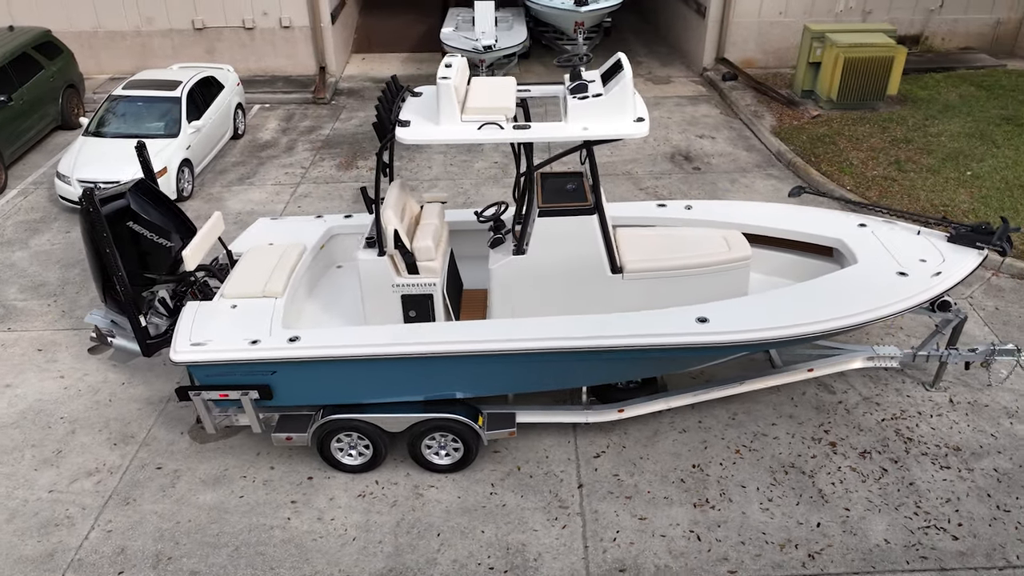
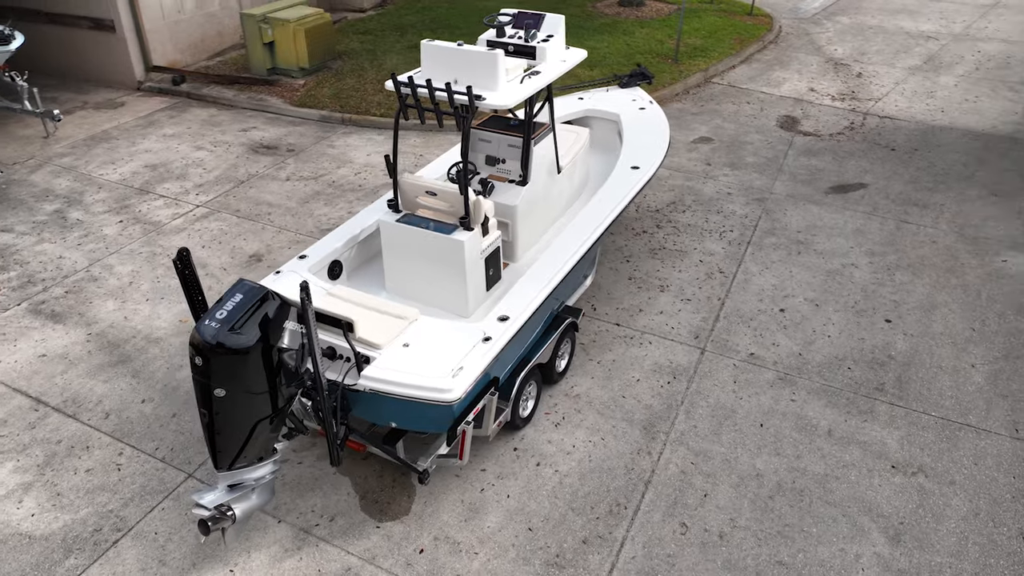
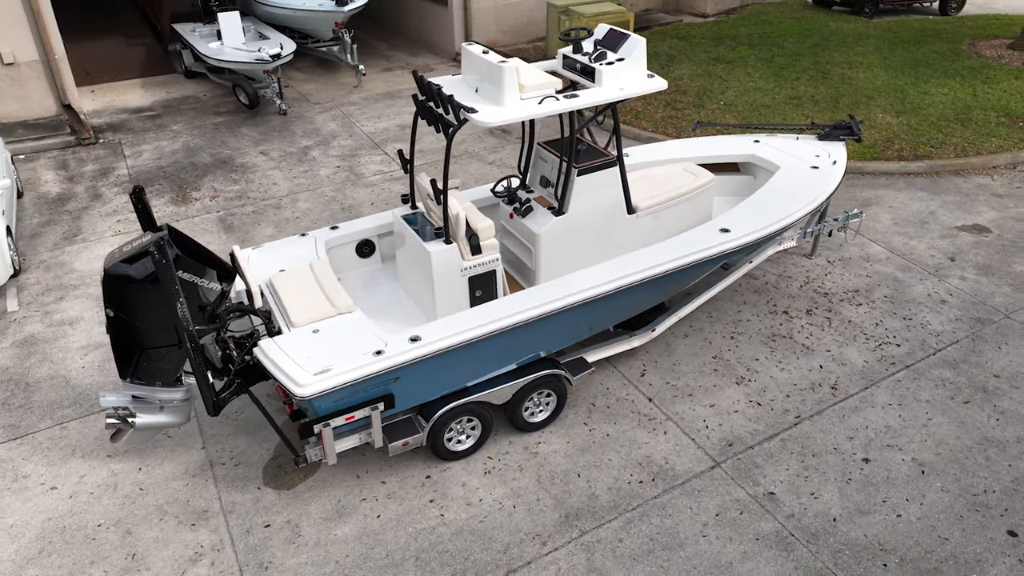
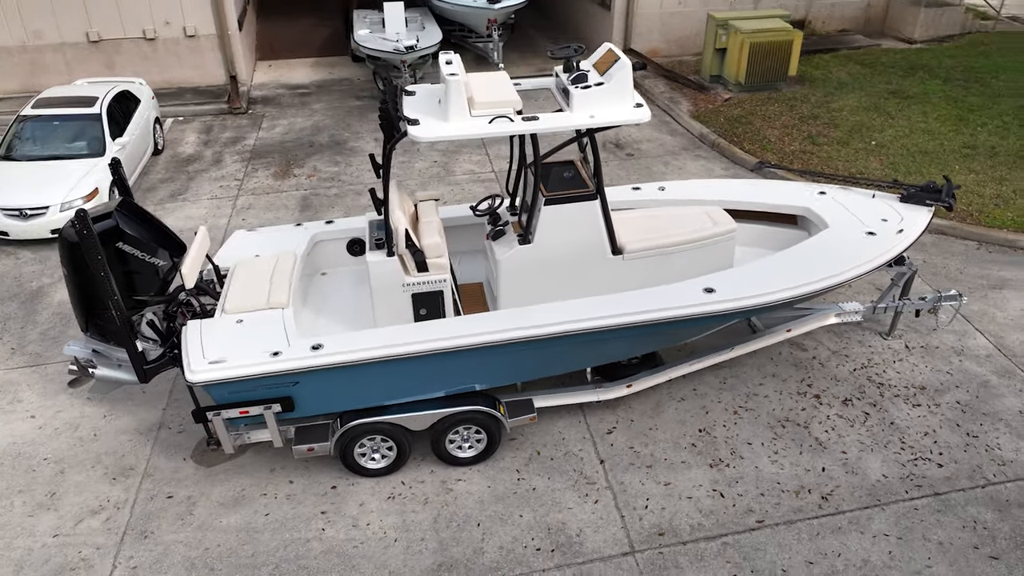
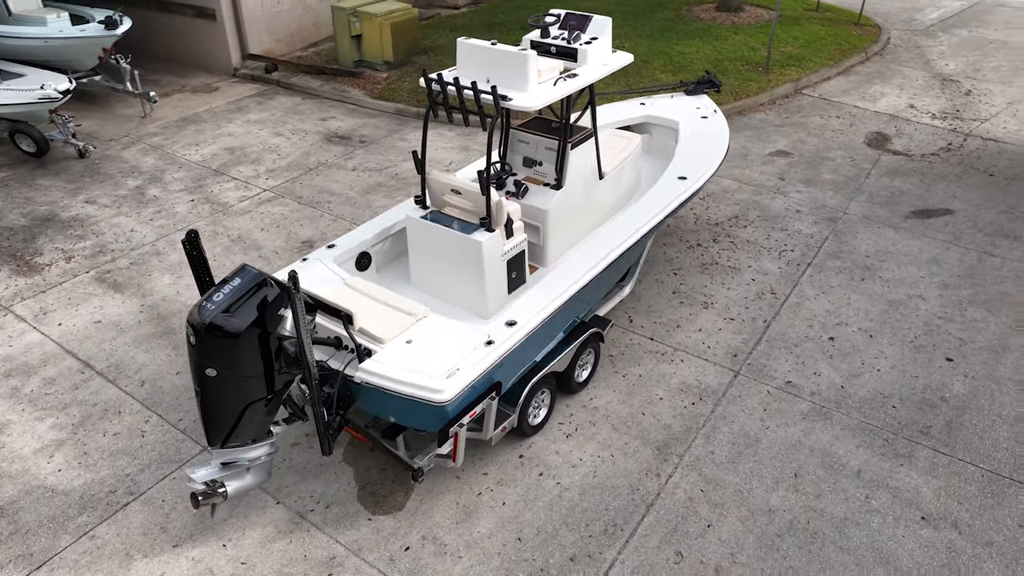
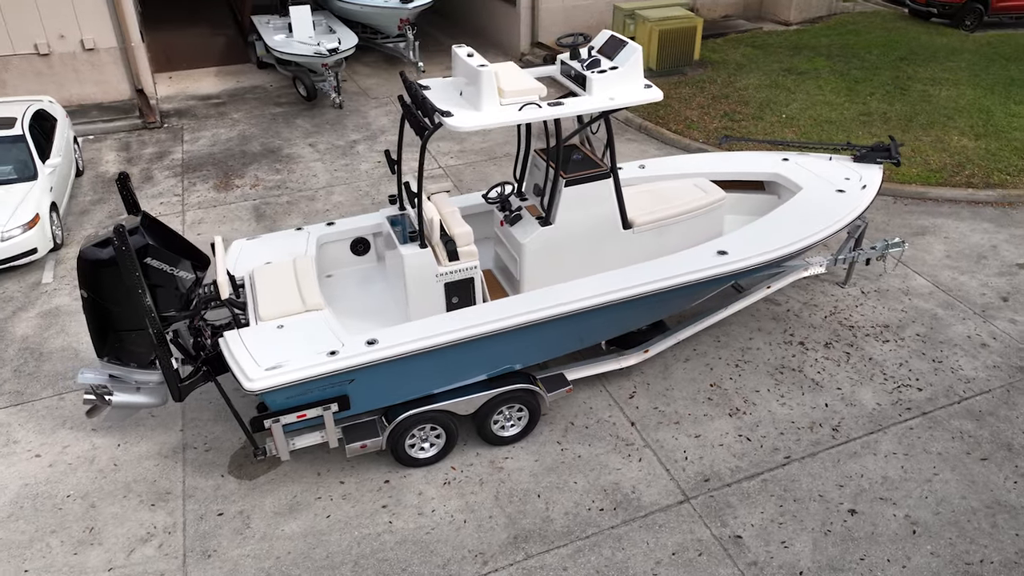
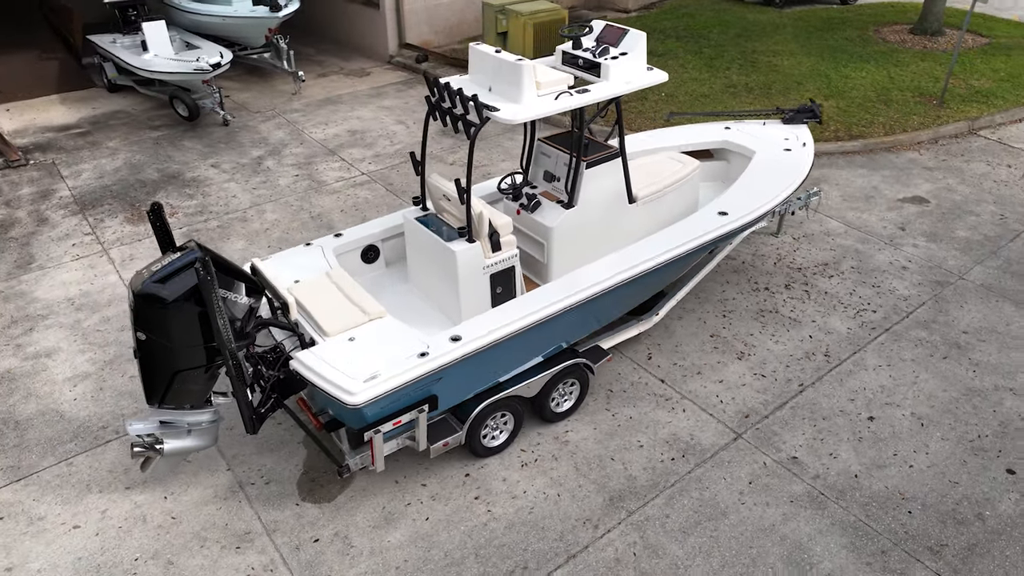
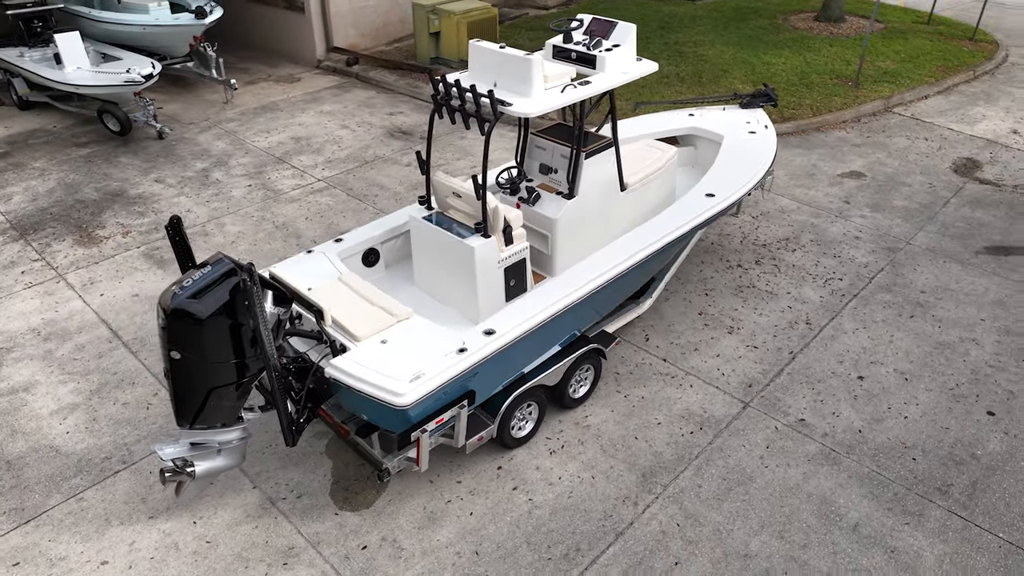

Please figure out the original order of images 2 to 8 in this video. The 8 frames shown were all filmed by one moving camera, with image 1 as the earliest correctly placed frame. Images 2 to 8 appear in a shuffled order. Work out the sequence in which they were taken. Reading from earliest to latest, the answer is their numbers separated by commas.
4, 6, 3, 7, 8, 5, 2
